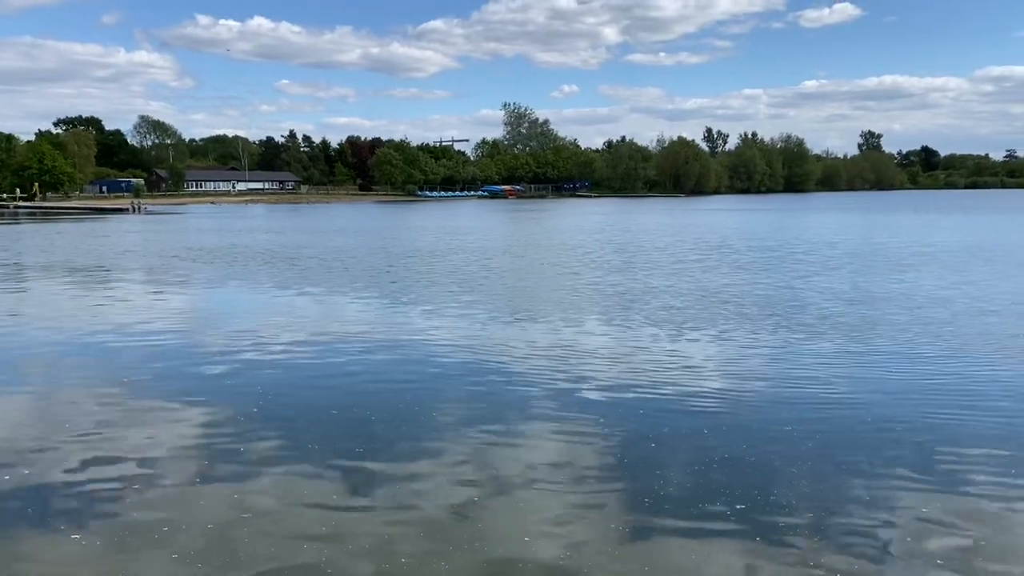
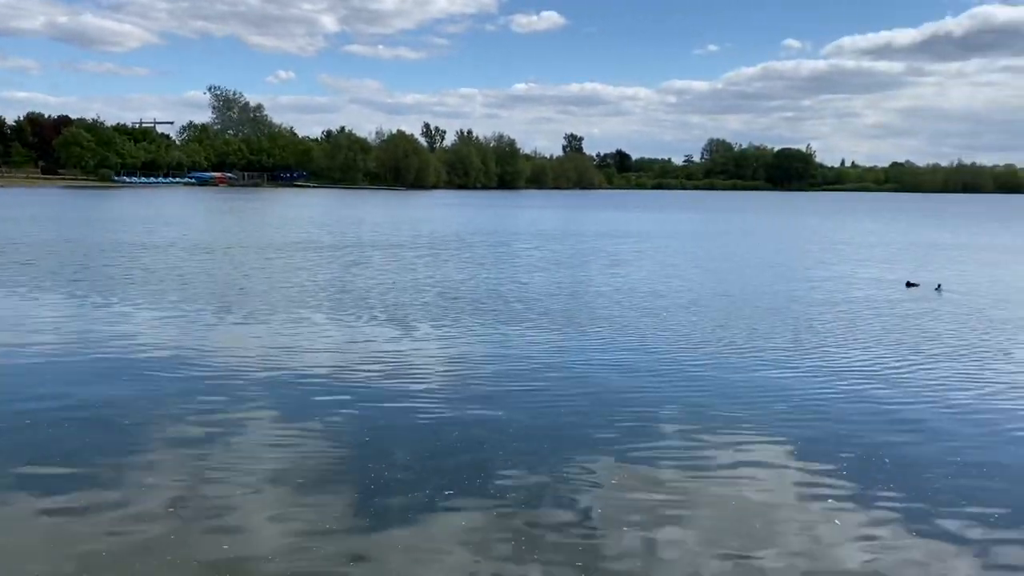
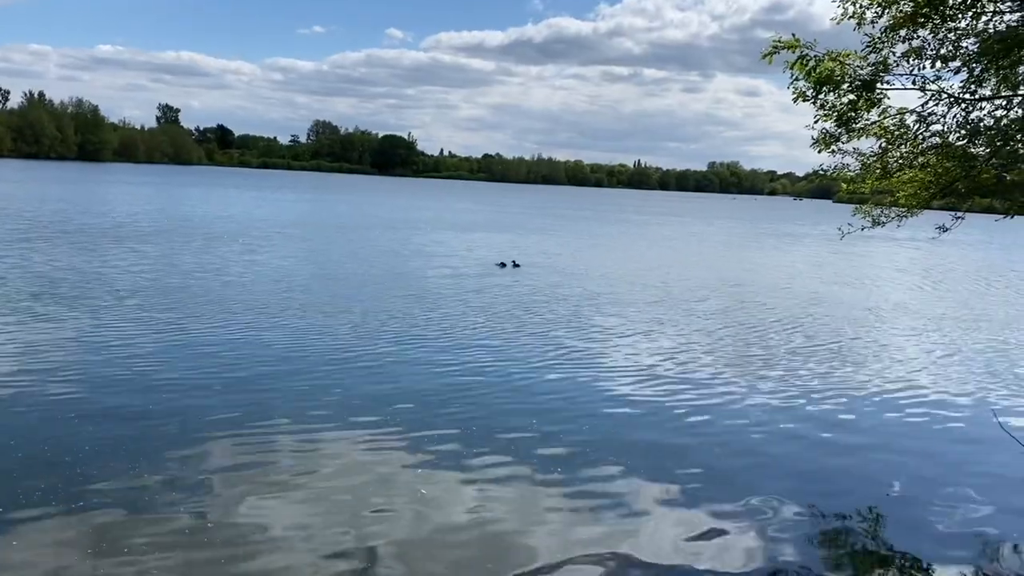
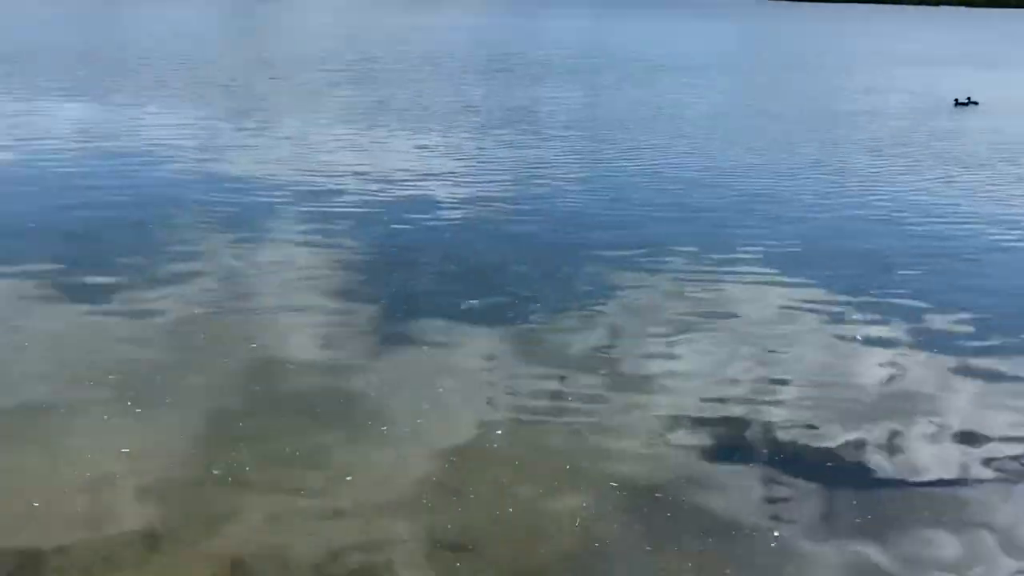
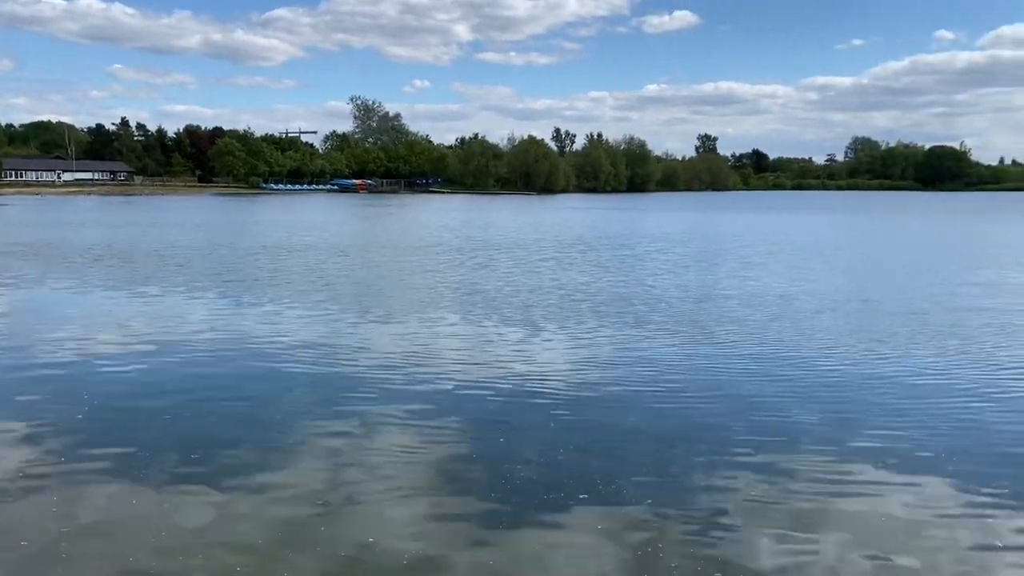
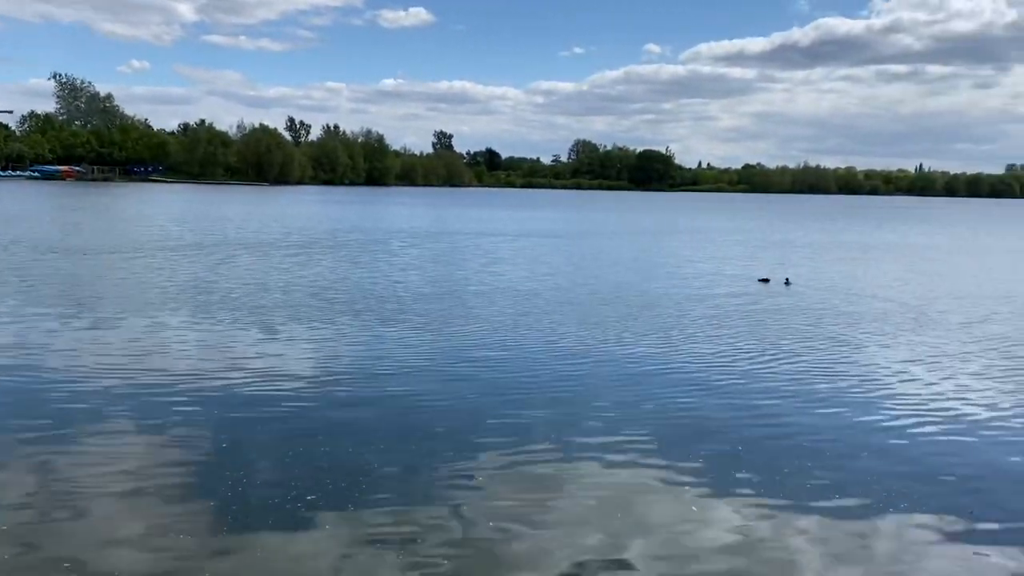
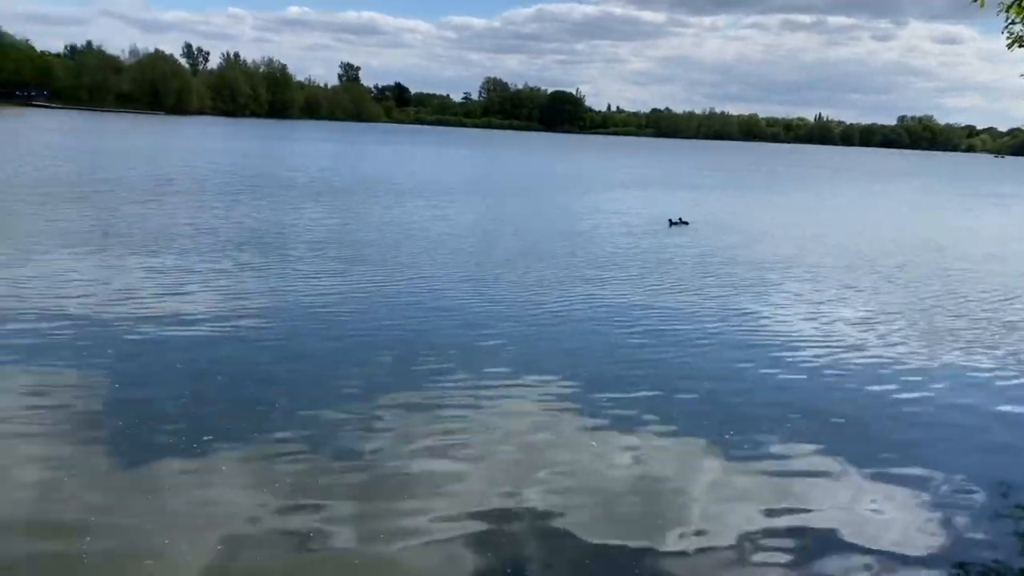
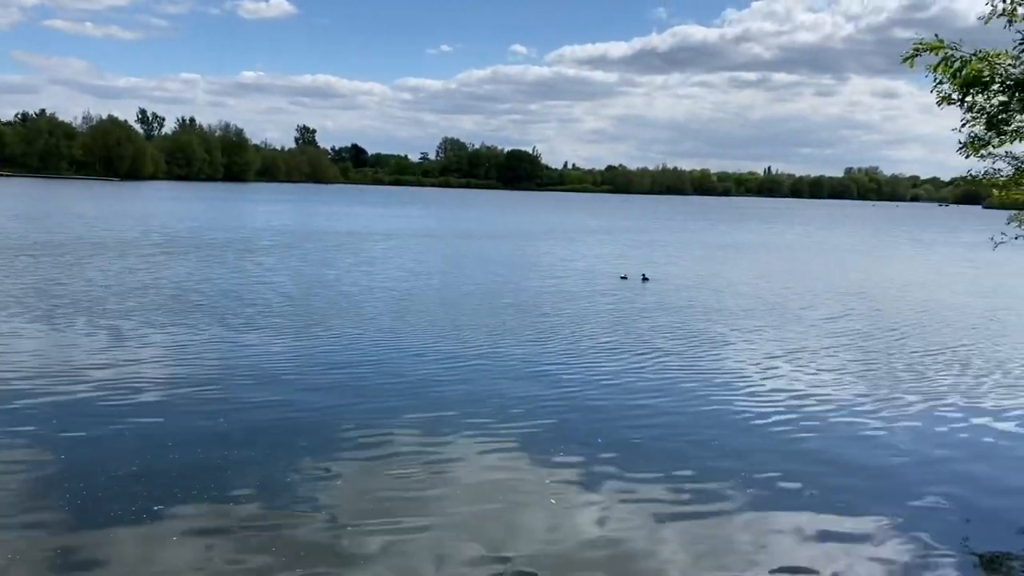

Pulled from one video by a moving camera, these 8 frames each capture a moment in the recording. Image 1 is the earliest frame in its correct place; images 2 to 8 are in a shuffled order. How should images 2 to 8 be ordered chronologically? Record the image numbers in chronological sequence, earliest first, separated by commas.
5, 2, 6, 8, 3, 7, 4
